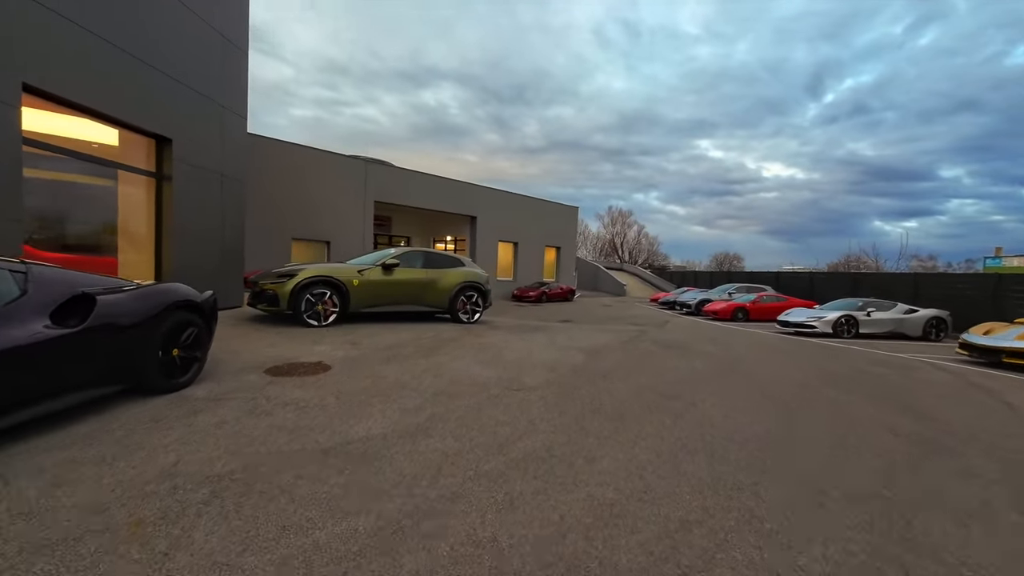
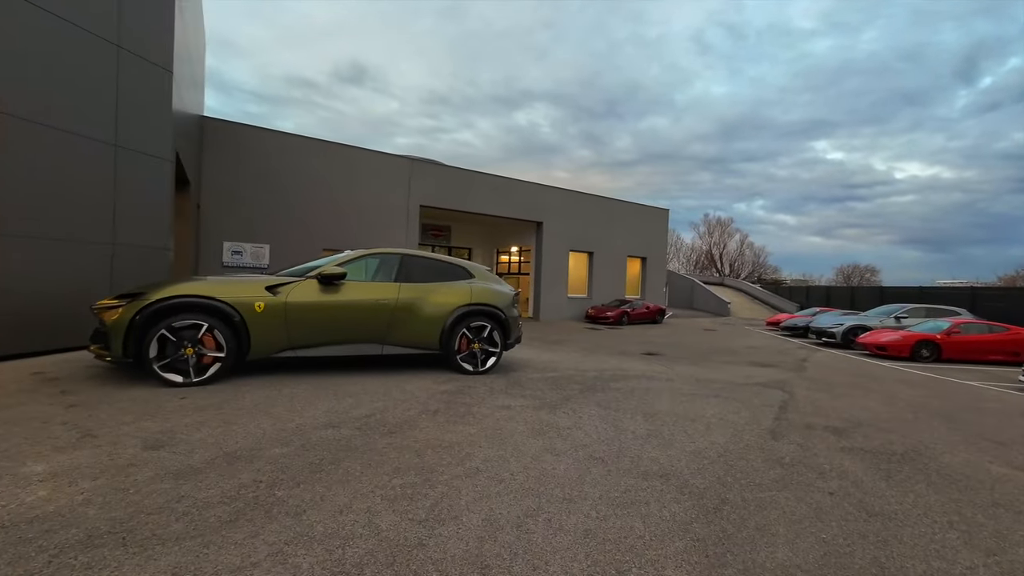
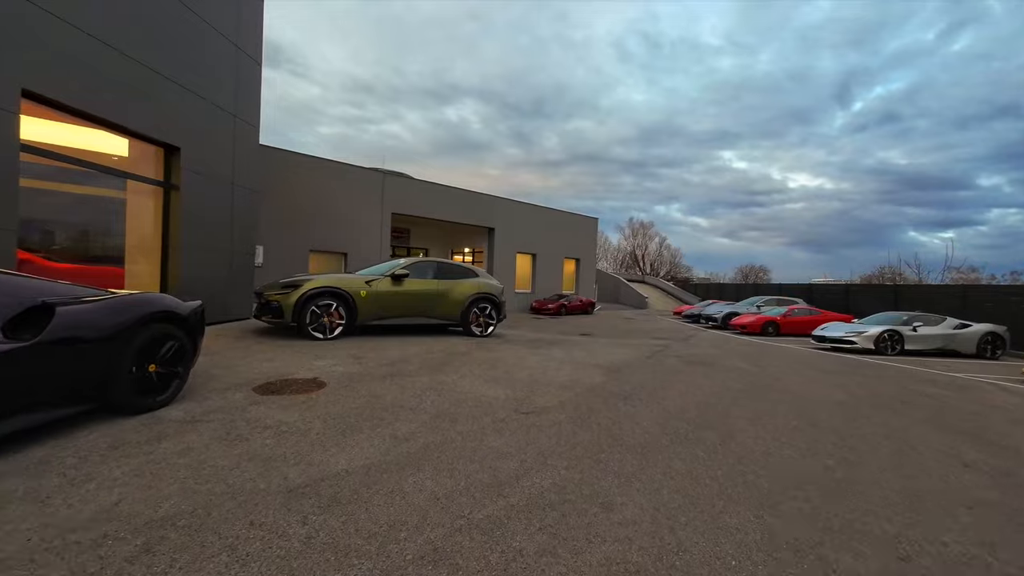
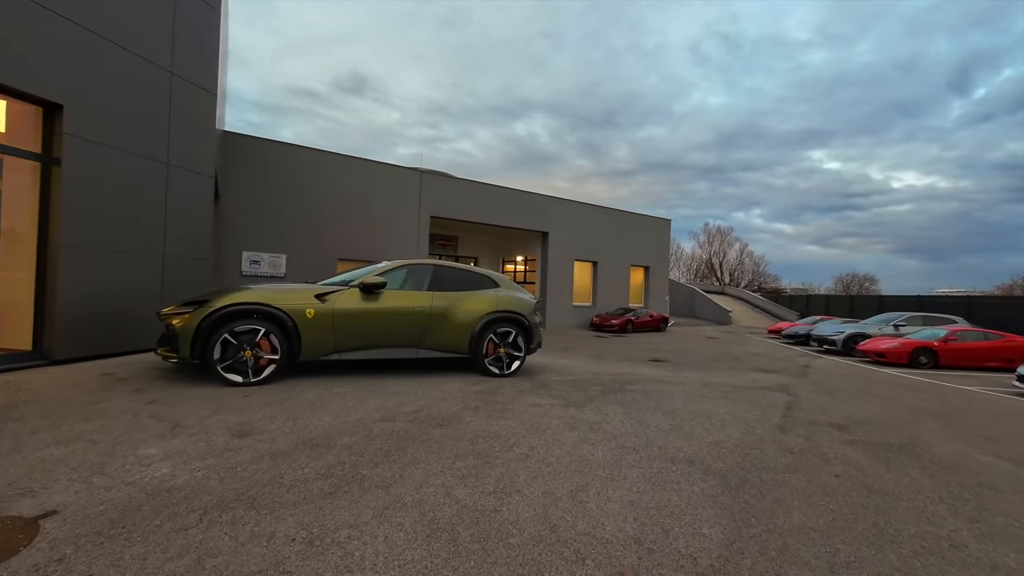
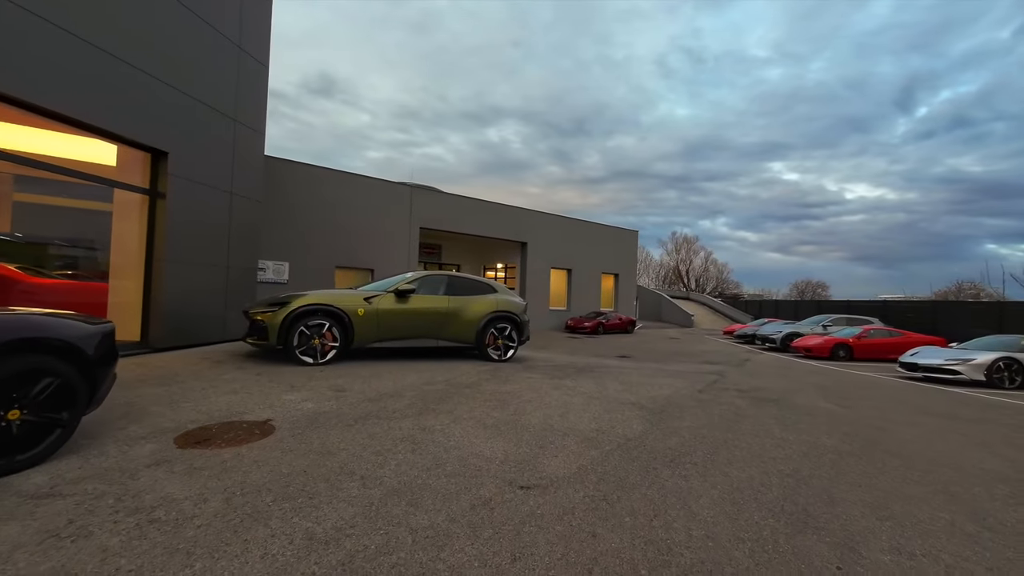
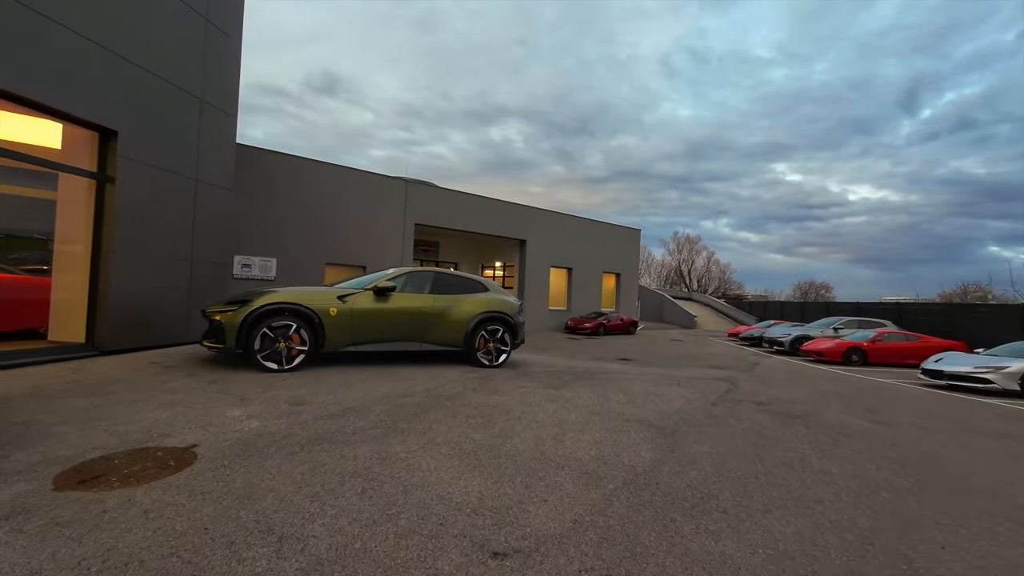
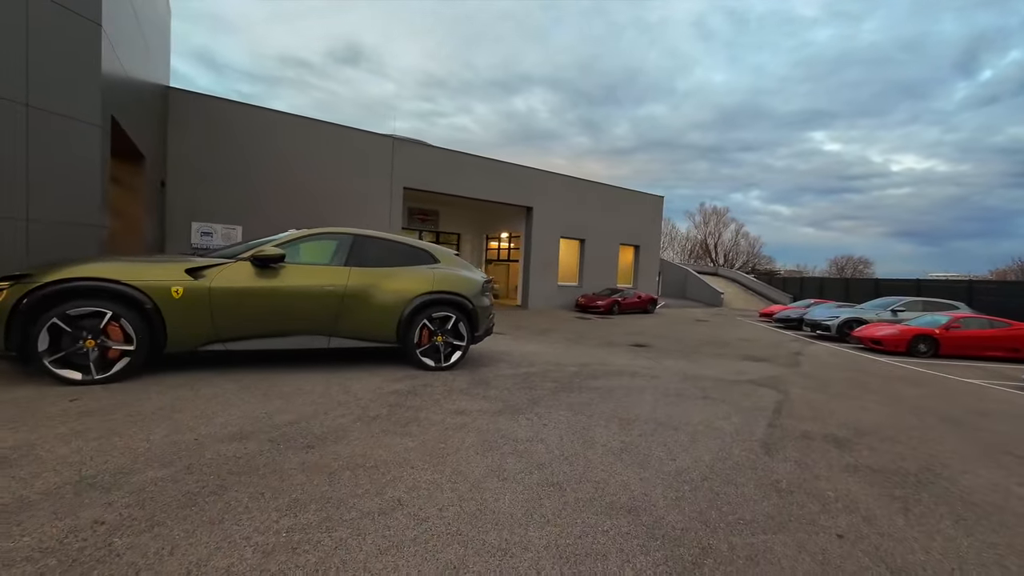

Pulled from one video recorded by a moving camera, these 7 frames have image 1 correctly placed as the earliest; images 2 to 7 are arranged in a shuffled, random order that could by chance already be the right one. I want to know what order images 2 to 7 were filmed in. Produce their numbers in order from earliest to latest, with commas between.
3, 5, 6, 4, 2, 7
